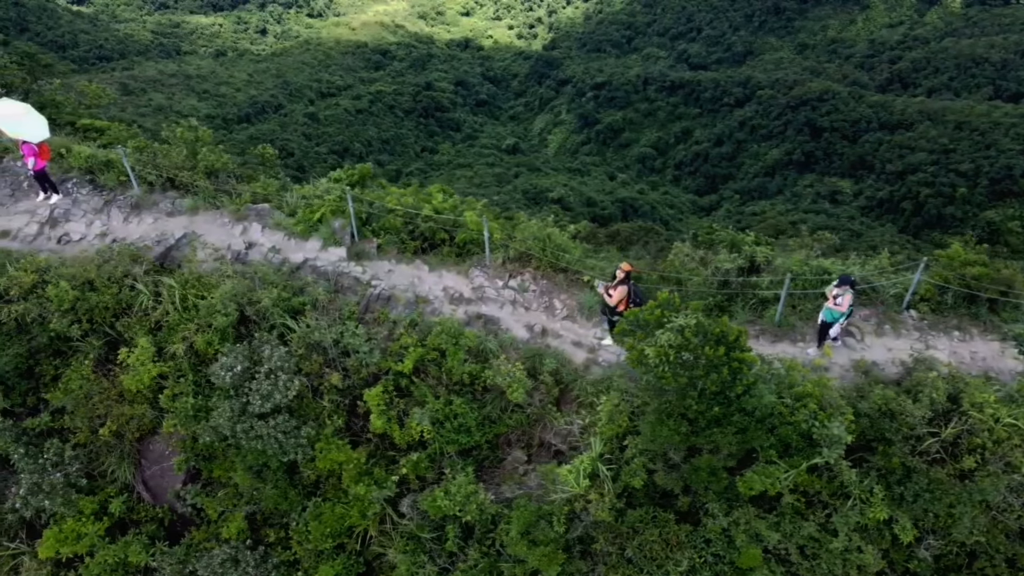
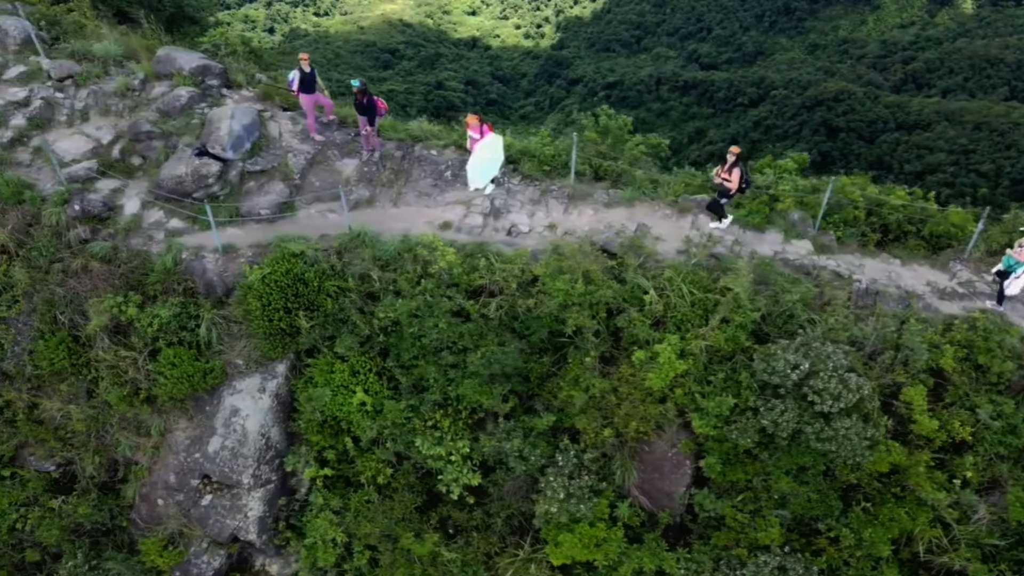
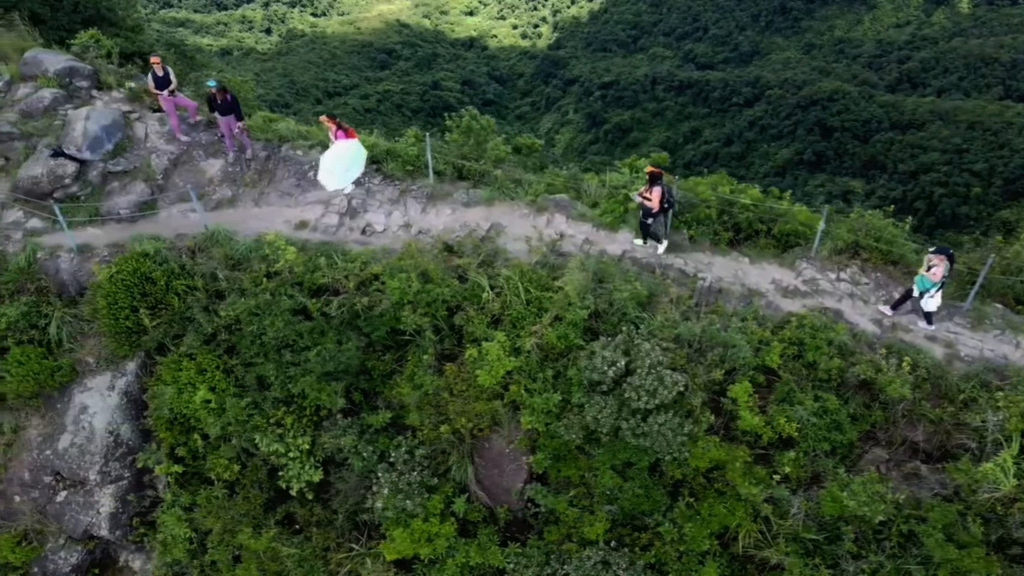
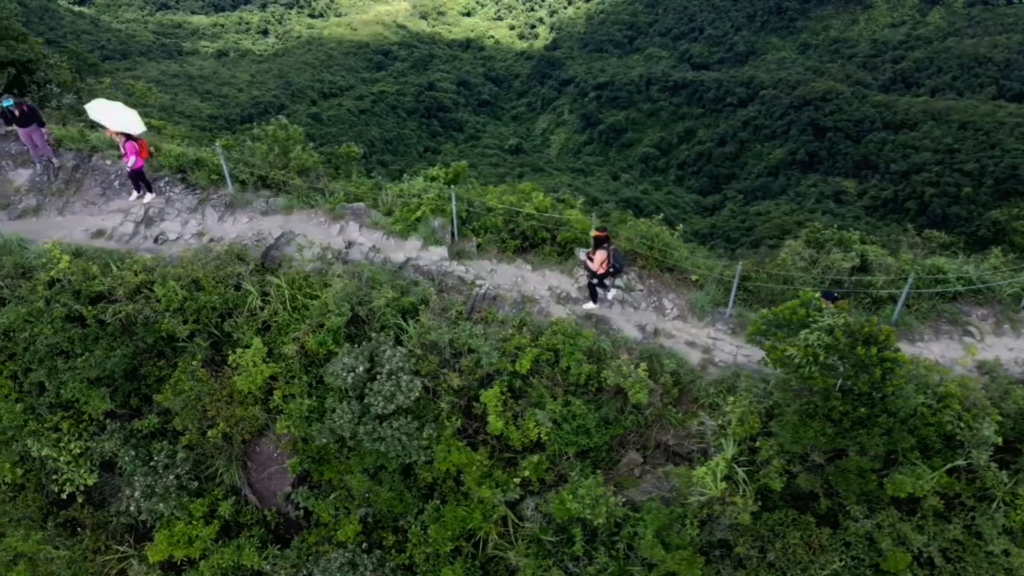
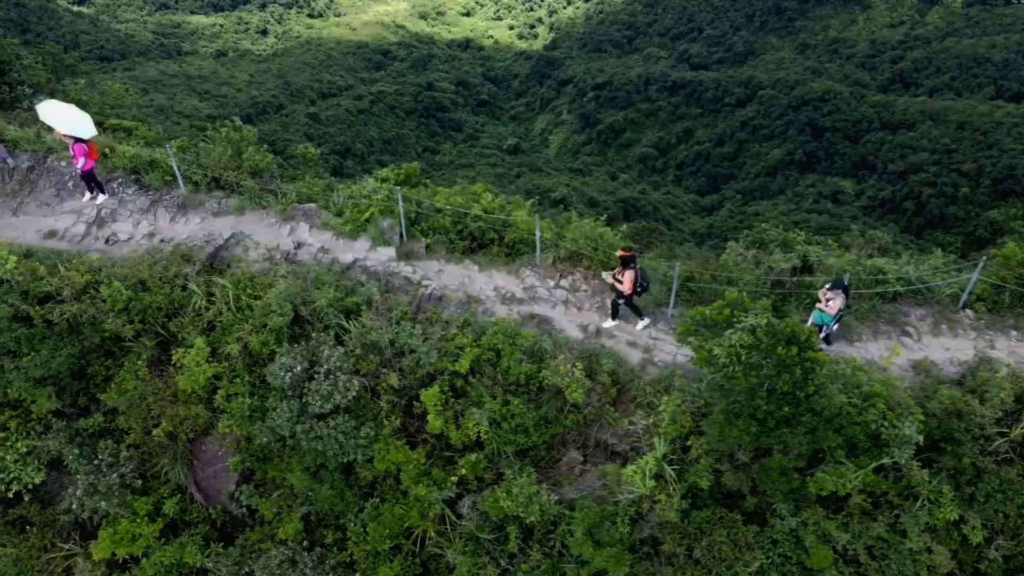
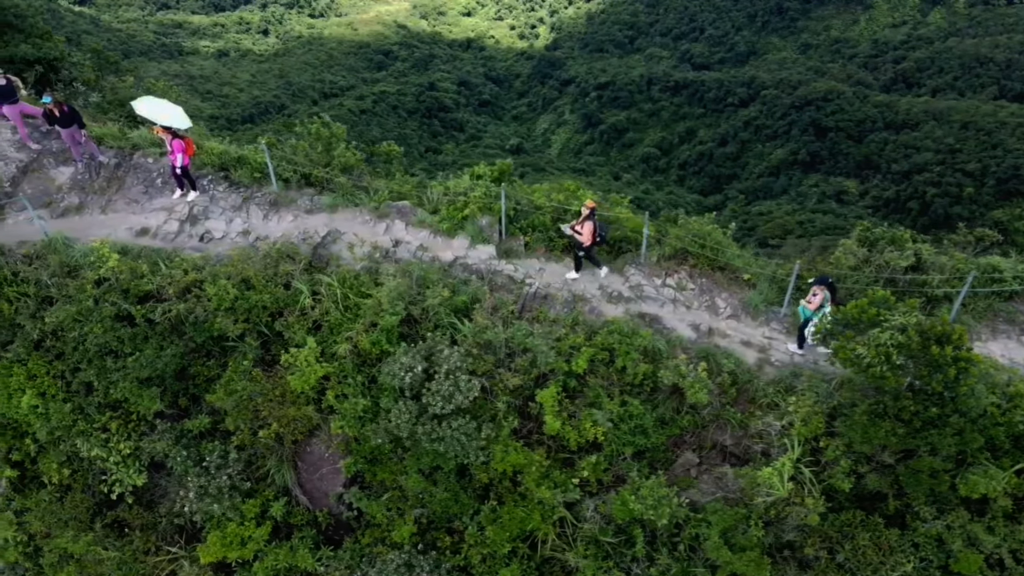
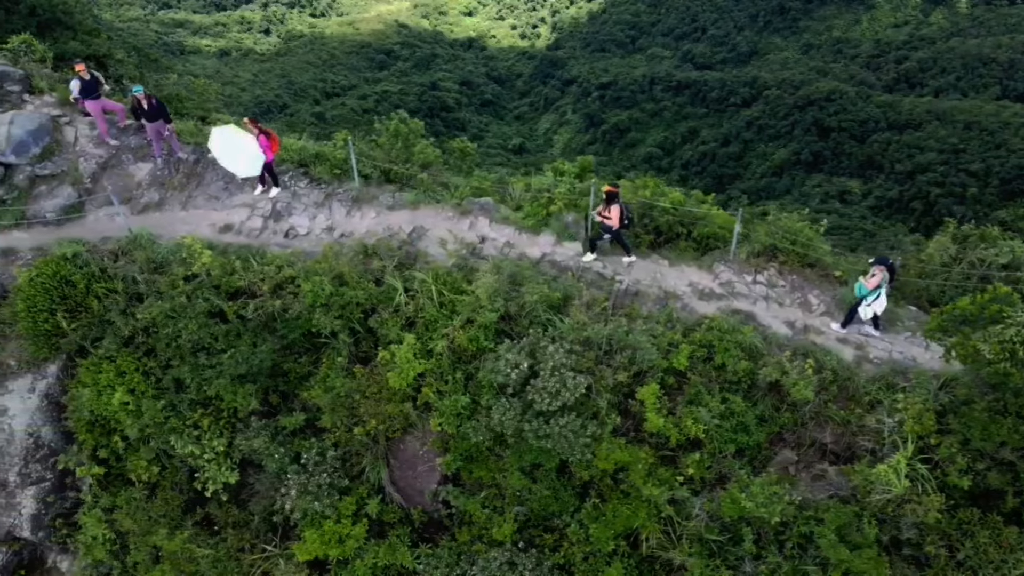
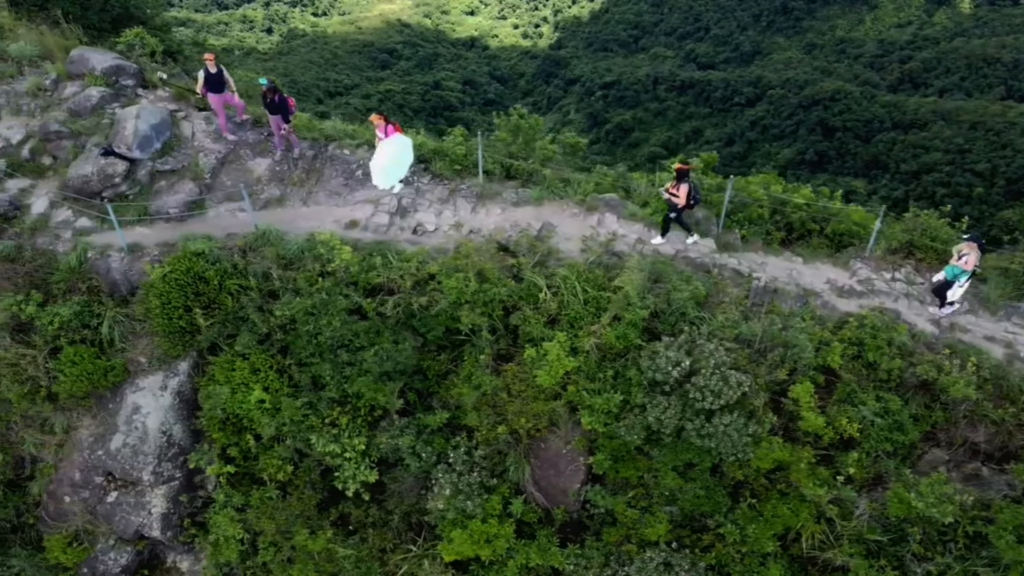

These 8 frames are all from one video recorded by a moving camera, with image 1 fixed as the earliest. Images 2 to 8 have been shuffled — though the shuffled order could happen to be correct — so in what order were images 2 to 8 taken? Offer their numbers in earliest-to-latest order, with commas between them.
5, 4, 6, 7, 3, 8, 2
